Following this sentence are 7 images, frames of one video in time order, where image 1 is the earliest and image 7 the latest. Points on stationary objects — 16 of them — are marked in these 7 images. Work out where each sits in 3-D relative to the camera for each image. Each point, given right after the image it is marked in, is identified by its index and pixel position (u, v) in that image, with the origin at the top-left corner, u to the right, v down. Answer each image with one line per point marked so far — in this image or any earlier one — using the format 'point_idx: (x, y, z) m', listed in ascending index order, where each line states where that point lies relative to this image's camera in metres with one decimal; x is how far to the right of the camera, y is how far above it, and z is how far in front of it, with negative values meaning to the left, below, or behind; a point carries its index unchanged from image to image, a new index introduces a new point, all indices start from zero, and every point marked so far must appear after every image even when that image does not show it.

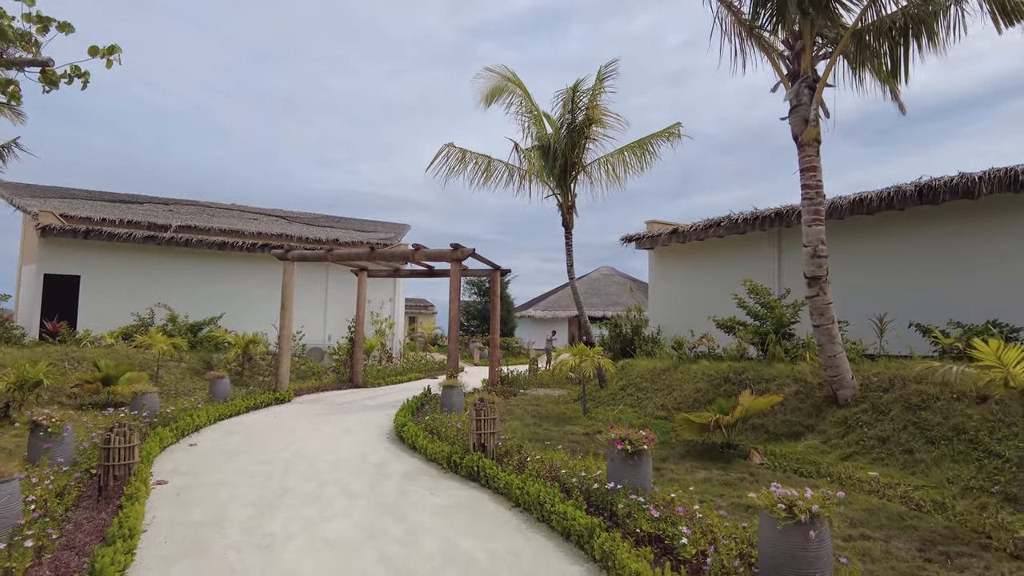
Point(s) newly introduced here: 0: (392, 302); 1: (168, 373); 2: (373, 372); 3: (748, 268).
0: (-3.2, -0.4, +17.7) m
1: (-6.1, -1.5, +11.6) m
2: (-2.9, -1.8, +13.9) m
3: (+4.2, +0.4, +11.8) m
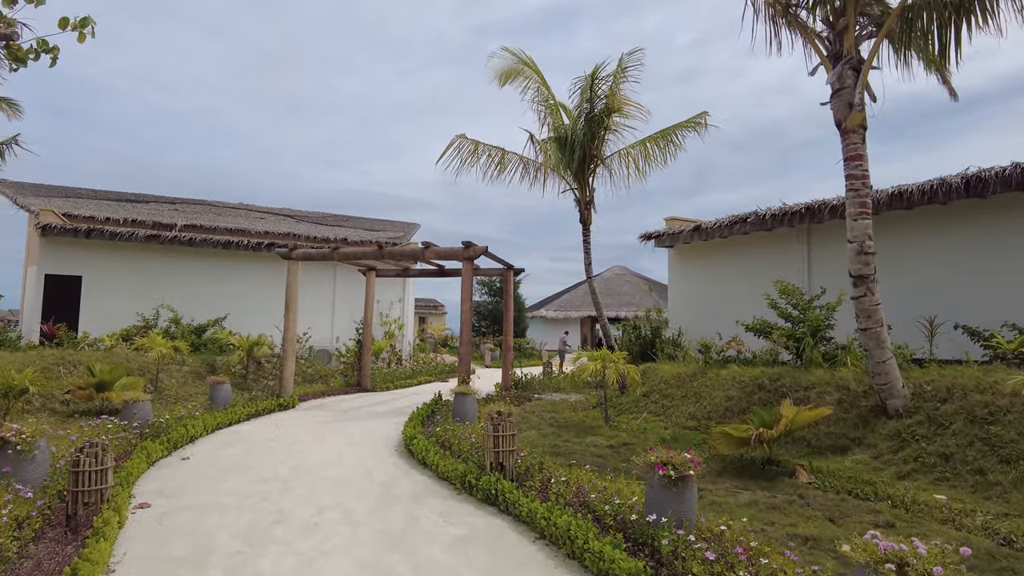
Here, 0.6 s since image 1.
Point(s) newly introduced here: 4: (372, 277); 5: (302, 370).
0: (-2.9, -0.4, +17.2) m
1: (-5.8, -1.6, +11.1) m
2: (-2.7, -1.8, +13.4) m
3: (+4.5, +0.4, +11.2) m
4: (-2.7, +0.2, +12.7) m
5: (-4.4, -1.7, +13.7) m
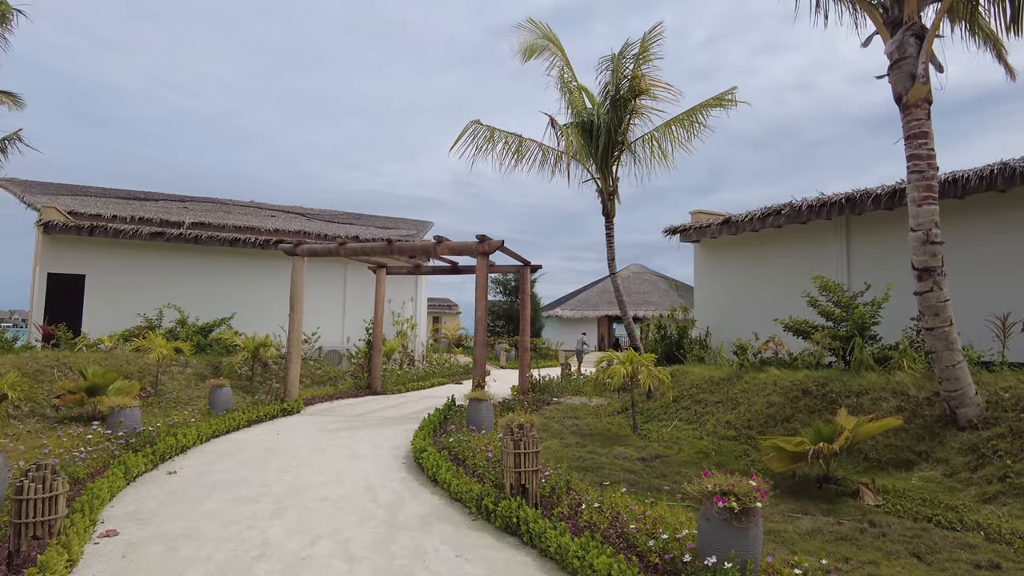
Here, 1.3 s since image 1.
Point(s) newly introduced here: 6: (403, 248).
0: (-2.5, -0.4, +16.6) m
1: (-5.5, -1.5, +10.6) m
2: (-2.3, -1.7, +12.9) m
3: (+4.8, +0.4, +10.5) m
4: (-2.4, +0.3, +12.1) m
5: (-4.0, -1.7, +13.1) m
6: (-1.5, +0.5, +9.0) m
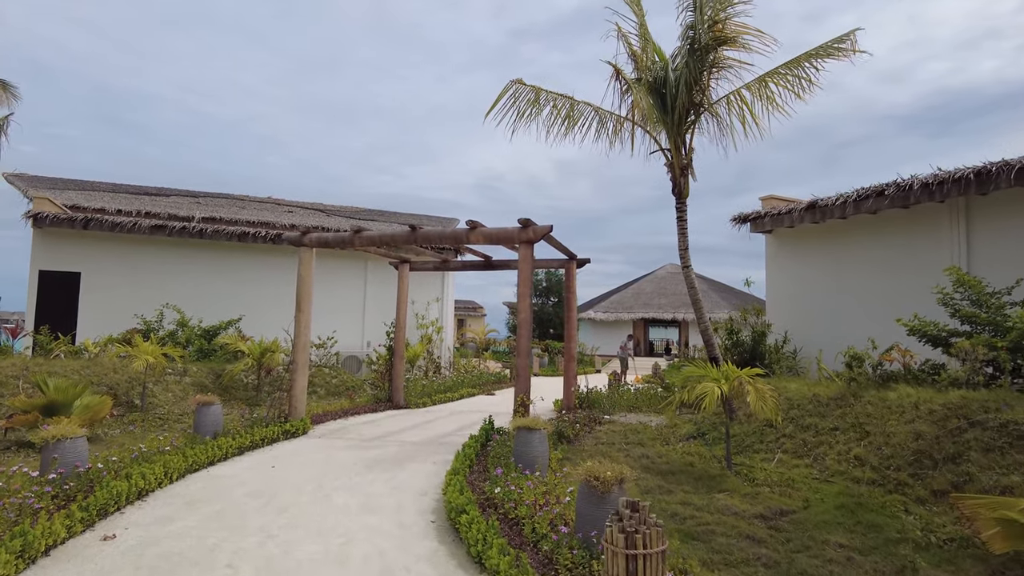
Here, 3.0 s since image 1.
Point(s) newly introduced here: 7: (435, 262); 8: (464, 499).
0: (-1.7, -0.4, +15.1) m
1: (-4.9, -1.5, +9.2) m
2: (-1.6, -1.7, +11.3) m
3: (+5.4, +0.5, +8.7) m
4: (-1.7, +0.3, +10.5) m
5: (-3.3, -1.7, +11.6) m
6: (-0.9, +0.6, +7.5) m
7: (-1.3, +0.4, +10.7) m
8: (-0.3, -1.3, +4.0) m
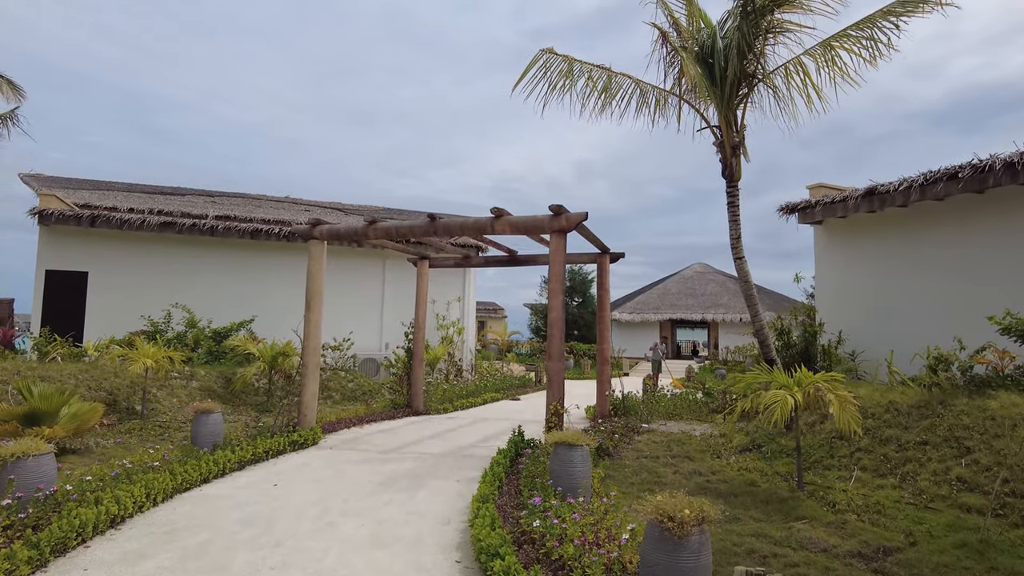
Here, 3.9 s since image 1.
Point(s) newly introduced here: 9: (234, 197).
0: (-1.1, -0.3, +14.4) m
1: (-4.5, -1.5, +8.6) m
2: (-1.2, -1.7, +10.6) m
3: (+5.7, +0.5, +7.8) m
4: (-1.3, +0.3, +9.8) m
5: (-2.9, -1.6, +11.0) m
6: (-0.6, +0.6, +6.7) m
7: (-0.9, +0.5, +10.0) m
8: (-0.1, -1.2, +3.3) m
9: (-8.2, +2.7, +19.5) m
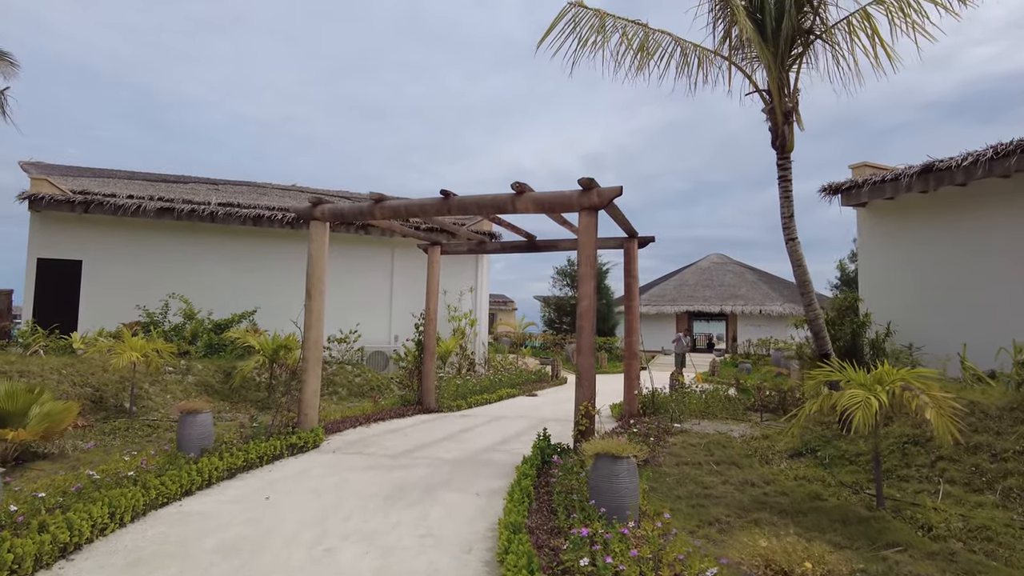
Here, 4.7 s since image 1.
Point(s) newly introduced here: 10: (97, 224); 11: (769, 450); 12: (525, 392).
0: (-0.8, -0.1, +13.7) m
1: (-4.3, -1.3, +7.9) m
2: (-0.9, -1.5, +9.9) m
3: (+5.9, +0.7, +7.0) m
4: (-1.1, +0.5, +9.1) m
5: (-2.6, -1.4, +10.3) m
6: (-0.4, +0.8, +6.0) m
7: (-0.6, +0.6, +9.3) m
8: (+0.1, -1.1, +2.6) m
9: (-7.9, +3.0, +18.8) m
10: (-7.3, +1.1, +11.7) m
11: (+2.4, -1.5, +6.2) m
12: (+0.2, -1.8, +11.5) m
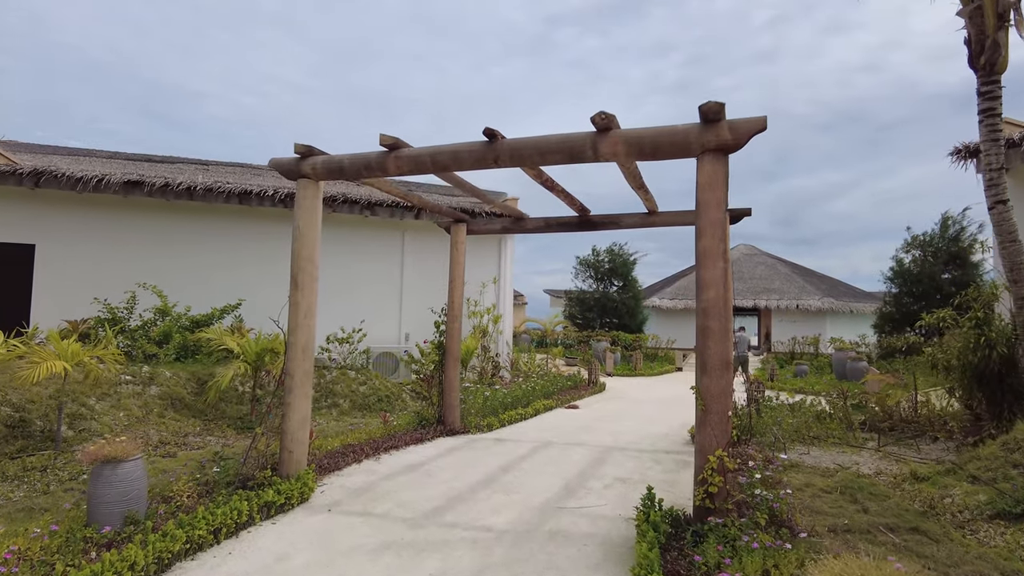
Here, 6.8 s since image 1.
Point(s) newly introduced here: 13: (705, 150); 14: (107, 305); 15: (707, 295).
0: (-0.3, +0.1, +11.7) m
1: (-3.8, -1.2, +6.0) m
2: (-0.4, -1.4, +8.0) m
3: (+6.4, +0.8, +5.0) m
4: (-0.6, +0.6, +7.2) m
5: (-2.1, -1.3, +8.4) m
6: (+0.1, +0.9, +4.1) m
7: (-0.1, +0.8, +7.4) m
8: (+0.5, -1.0, +0.7) m
9: (-7.3, +3.2, +16.9) m
10: (-6.8, +1.3, +9.8) m
11: (+2.9, -1.4, +4.3) m
12: (+0.7, -1.7, +9.6) m
13: (+1.1, +0.8, +3.8) m
14: (-5.9, -0.2, +9.7) m
15: (+1.1, 0.0, +3.6) m
